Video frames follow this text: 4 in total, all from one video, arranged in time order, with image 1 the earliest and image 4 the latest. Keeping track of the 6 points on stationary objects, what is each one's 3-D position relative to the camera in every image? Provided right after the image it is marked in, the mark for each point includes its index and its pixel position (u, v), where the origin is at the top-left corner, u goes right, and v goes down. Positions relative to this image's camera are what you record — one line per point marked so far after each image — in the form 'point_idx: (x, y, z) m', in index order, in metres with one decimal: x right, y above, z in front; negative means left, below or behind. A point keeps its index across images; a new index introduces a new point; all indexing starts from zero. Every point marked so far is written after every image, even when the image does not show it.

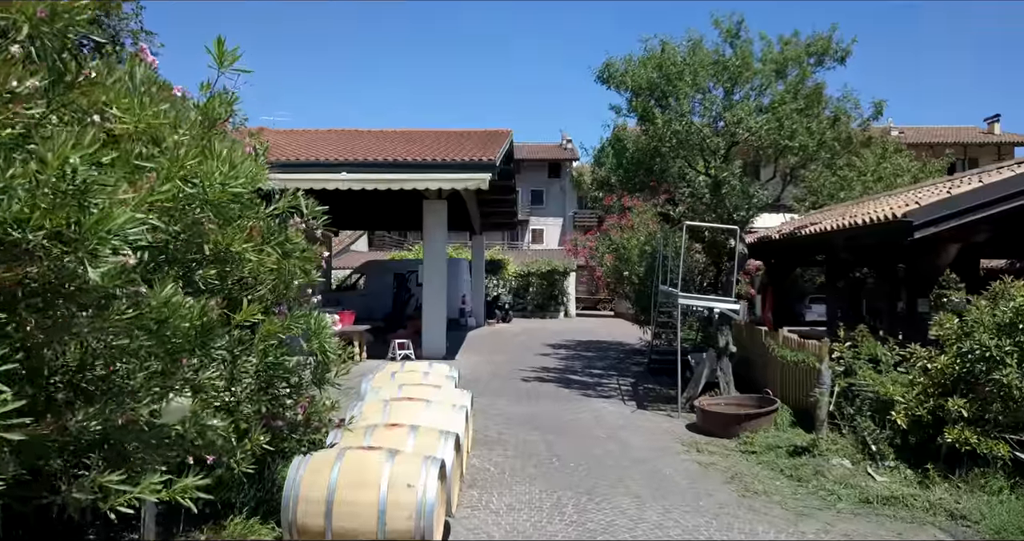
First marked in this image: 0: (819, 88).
0: (+3.9, +2.3, +9.7) m
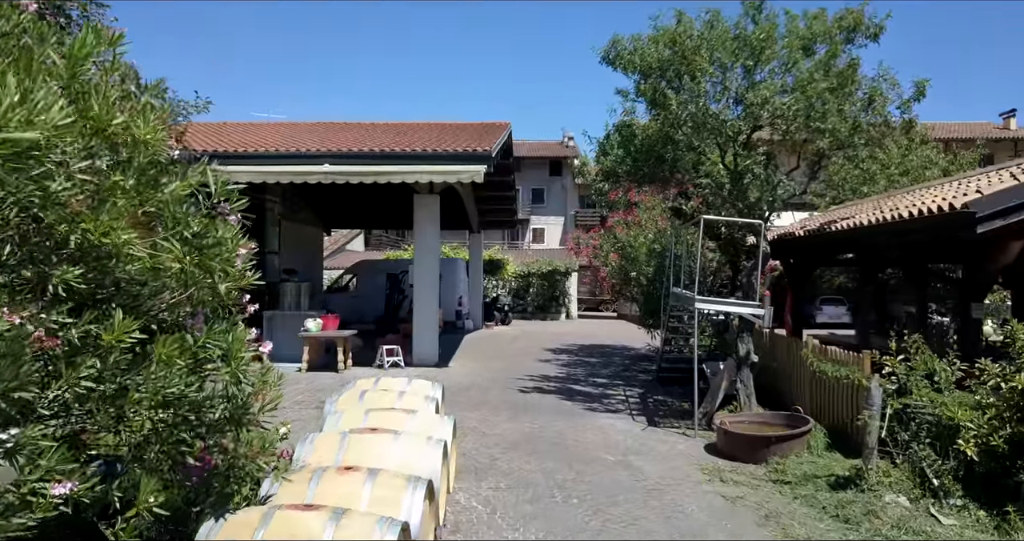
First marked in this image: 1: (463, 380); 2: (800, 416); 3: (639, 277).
0: (+3.8, +2.3, +8.7) m
1: (-0.7, -1.6, +11.5) m
2: (+2.8, -1.4, +7.5) m
3: (+2.0, -0.1, +12.3) m
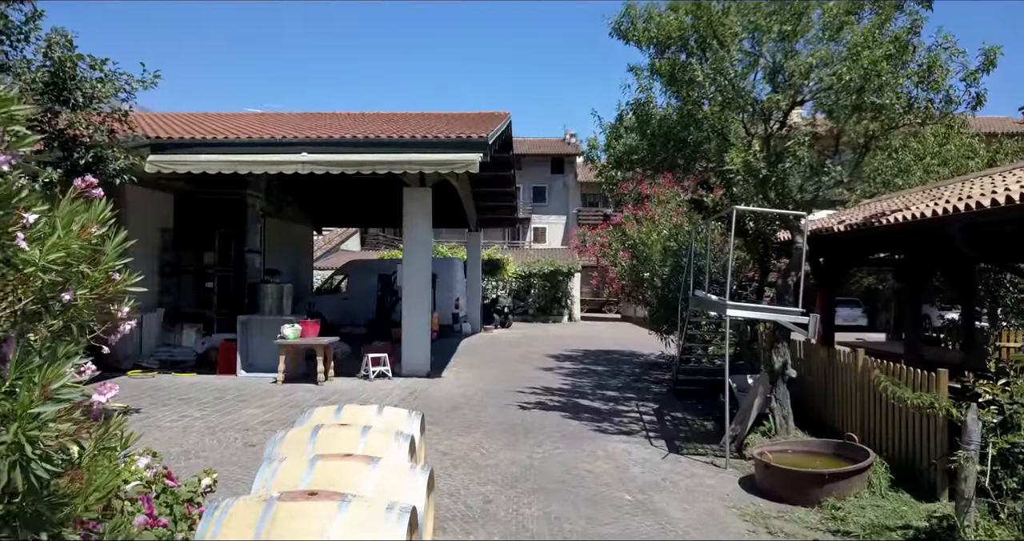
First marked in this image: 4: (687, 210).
0: (+3.8, +2.3, +7.4) m
1: (-0.7, -1.6, +10.3) m
2: (+2.8, -1.4, +6.2) m
3: (+2.0, -0.1, +11.1) m
4: (+2.3, +0.8, +10.3) m
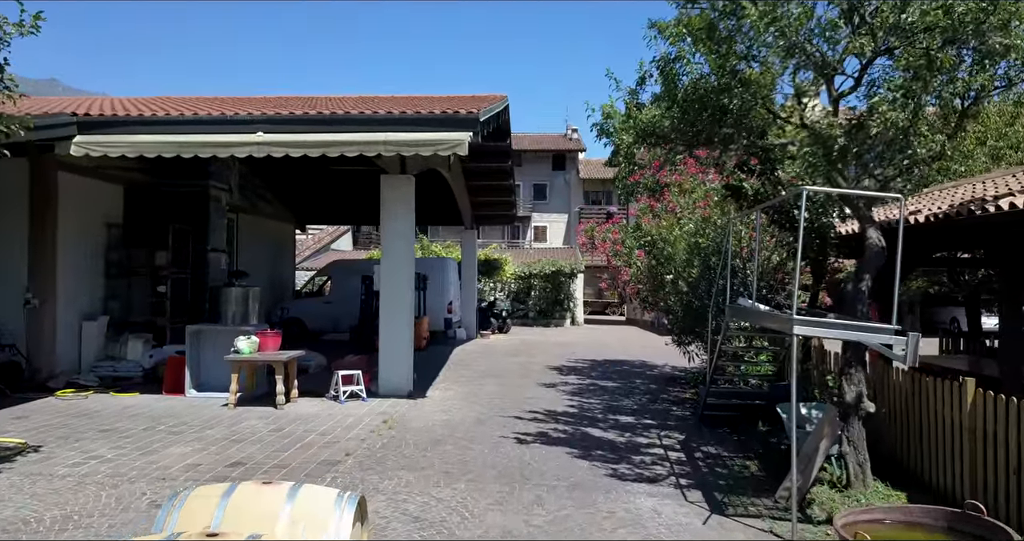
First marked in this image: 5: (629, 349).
0: (+3.7, +2.3, +5.7) m
1: (-0.8, -1.7, +8.6) m
2: (+2.7, -1.4, +4.5) m
3: (+2.0, -0.1, +9.3) m
4: (+2.3, +0.8, +8.5) m
5: (+2.5, -1.7, +16.9) m
